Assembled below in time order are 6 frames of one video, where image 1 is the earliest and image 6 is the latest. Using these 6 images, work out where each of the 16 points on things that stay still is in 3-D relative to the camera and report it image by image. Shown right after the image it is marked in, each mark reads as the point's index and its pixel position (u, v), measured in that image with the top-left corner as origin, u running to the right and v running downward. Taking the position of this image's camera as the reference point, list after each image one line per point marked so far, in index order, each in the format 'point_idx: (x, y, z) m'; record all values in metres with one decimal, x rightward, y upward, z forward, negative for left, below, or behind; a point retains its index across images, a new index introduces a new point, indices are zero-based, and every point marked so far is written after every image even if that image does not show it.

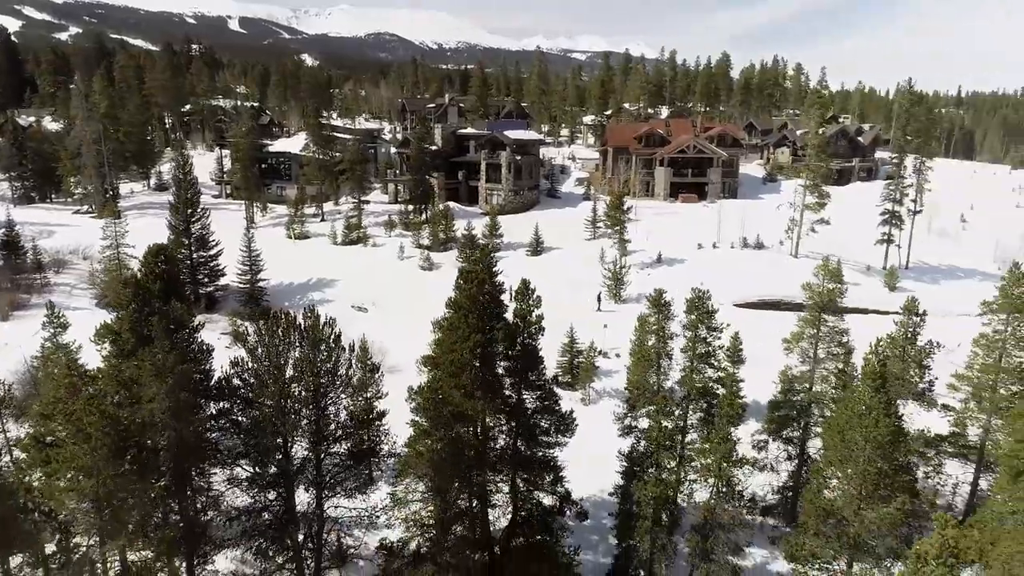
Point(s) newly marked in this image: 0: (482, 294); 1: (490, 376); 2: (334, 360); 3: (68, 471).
0: (-0.7, -0.1, +19.3) m
1: (-0.6, -2.3, +19.7) m
2: (-4.7, -1.9, +19.6) m
3: (-8.9, -3.6, +14.7) m
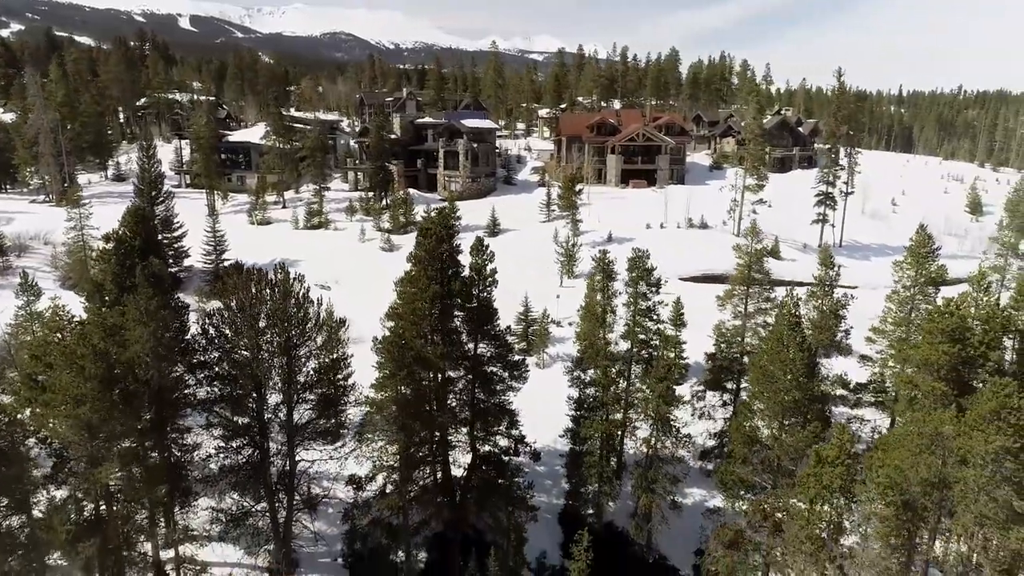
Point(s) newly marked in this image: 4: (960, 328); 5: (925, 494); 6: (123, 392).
0: (-2.0, +1.2, +21.1) m
1: (-1.9, -1.1, +21.5) m
2: (-6.0, -0.7, +21.2) m
3: (-9.9, -2.5, +16.1) m
4: (+11.6, -1.1, +19.0) m
5: (+9.7, -4.9, +17.3) m
6: (-8.8, -2.4, +16.6) m
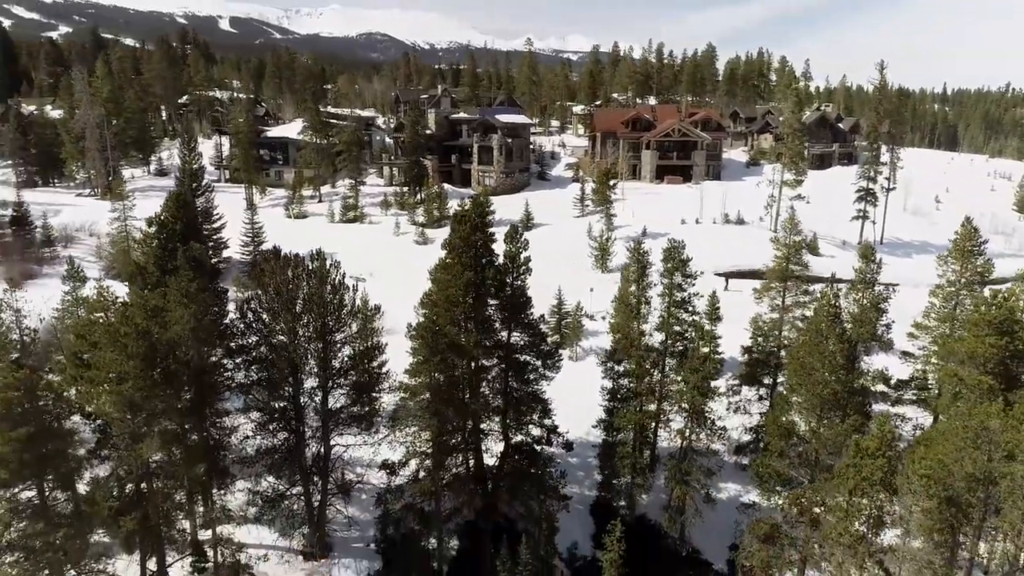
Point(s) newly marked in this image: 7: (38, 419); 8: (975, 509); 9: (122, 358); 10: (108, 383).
0: (-1.0, +1.5, +21.1) m
1: (-0.9, -0.7, +21.6) m
2: (-5.0, -0.3, +21.4) m
3: (-9.1, -2.0, +16.5) m
4: (+12.5, -0.8, +18.4) m
5: (+10.5, -4.6, +16.8) m
6: (-8.0, -1.9, +17.0) m
7: (-9.9, -2.6, +15.3) m
8: (+10.7, -5.1, +17.0) m
9: (-8.6, -1.6, +16.3) m
10: (-9.1, -2.1, +16.5) m
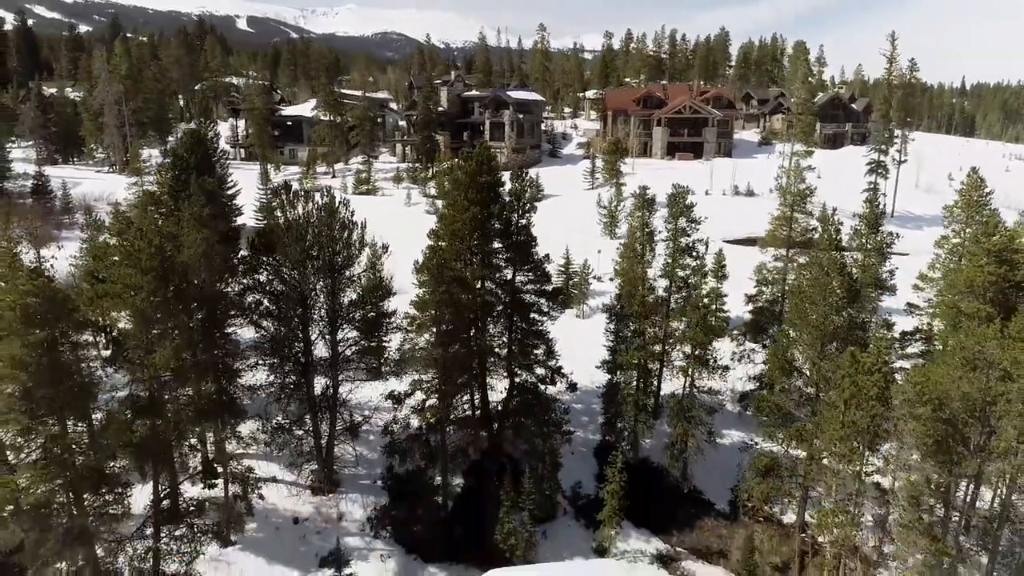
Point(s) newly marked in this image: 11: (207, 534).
0: (-0.9, +3.4, +21.5) m
1: (-0.7, +1.1, +22.0) m
2: (-4.9, +1.6, +21.9) m
3: (-9.1, -0.1, +17.0) m
4: (+12.6, +1.0, +18.6) m
5: (+10.5, -2.8, +17.0) m
6: (-8.0, 0.0, +17.5) m
7: (-9.9, -0.7, +15.9) m
8: (+10.8, -3.3, +17.2) m
9: (-8.6, +0.3, +16.8) m
10: (-9.1, -0.2, +17.1) m
11: (-7.7, -6.3, +18.6) m
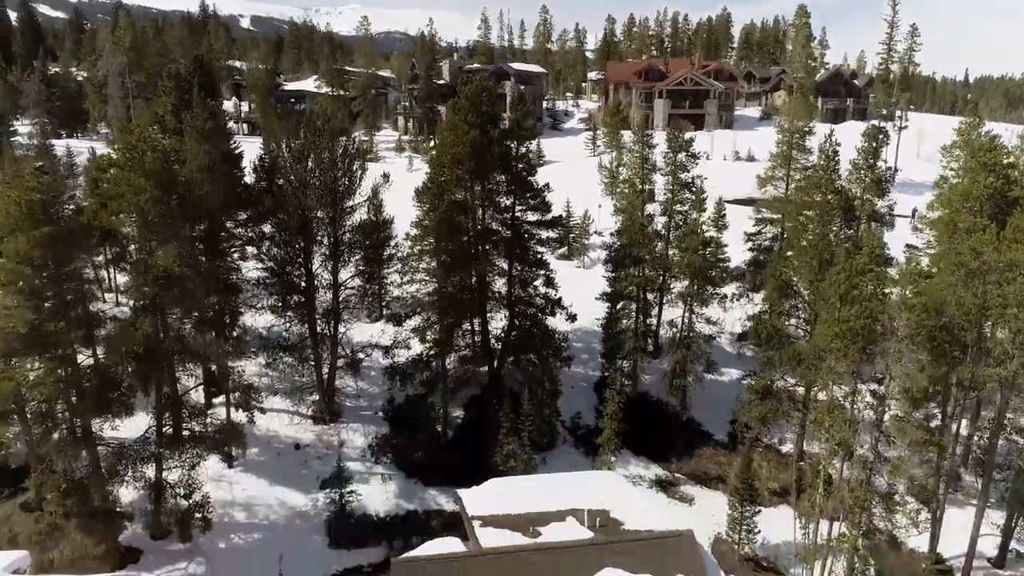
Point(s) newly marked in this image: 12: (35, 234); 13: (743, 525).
0: (-0.9, +5.6, +21.7) m
1: (-0.7, +3.3, +22.1) m
2: (-4.9, +3.7, +22.0) m
3: (-9.1, +2.1, +17.2) m
4: (+12.5, +3.1, +18.7) m
5: (+10.5, -0.6, +17.1) m
6: (-8.0, +2.2, +17.7) m
7: (-9.9, +1.5, +16.1) m
8: (+10.8, -1.1, +17.3) m
9: (-8.6, +2.5, +17.0) m
10: (-9.1, +2.0, +17.3) m
11: (-7.8, -4.1, +18.8) m
12: (-10.2, +1.1, +15.7) m
13: (+6.0, -6.2, +19.2) m
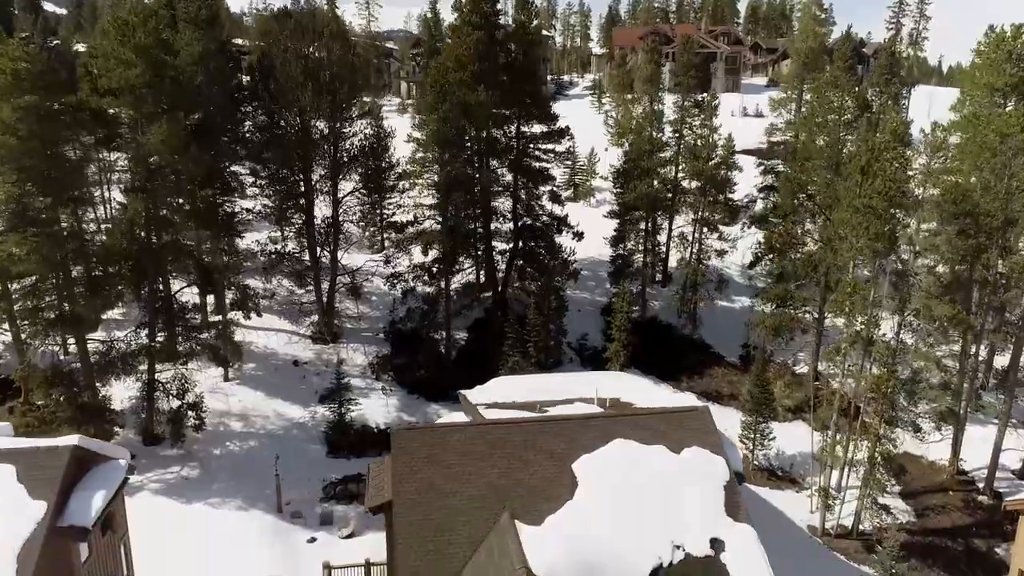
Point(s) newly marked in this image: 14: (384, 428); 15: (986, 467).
0: (-0.7, +8.2, +21.0) m
1: (-0.6, +5.9, +21.4) m
2: (-4.7, +6.3, +21.4) m
3: (-9.0, +4.7, +16.5) m
4: (+12.7, +5.7, +17.9) m
5: (+10.6, +2.0, +16.3) m
6: (-7.9, +4.7, +17.0) m
7: (-9.8, +4.1, +15.5) m
8: (+10.9, +1.5, +16.6) m
9: (-8.5, +5.1, +16.3) m
10: (-9.0, +4.6, +16.6) m
11: (-7.6, -1.5, +18.1) m
12: (-10.0, +3.7, +15.0) m
13: (+6.2, -3.6, +18.5) m
14: (-3.5, -3.8, +19.9) m
15: (+12.5, -4.8, +19.4) m
